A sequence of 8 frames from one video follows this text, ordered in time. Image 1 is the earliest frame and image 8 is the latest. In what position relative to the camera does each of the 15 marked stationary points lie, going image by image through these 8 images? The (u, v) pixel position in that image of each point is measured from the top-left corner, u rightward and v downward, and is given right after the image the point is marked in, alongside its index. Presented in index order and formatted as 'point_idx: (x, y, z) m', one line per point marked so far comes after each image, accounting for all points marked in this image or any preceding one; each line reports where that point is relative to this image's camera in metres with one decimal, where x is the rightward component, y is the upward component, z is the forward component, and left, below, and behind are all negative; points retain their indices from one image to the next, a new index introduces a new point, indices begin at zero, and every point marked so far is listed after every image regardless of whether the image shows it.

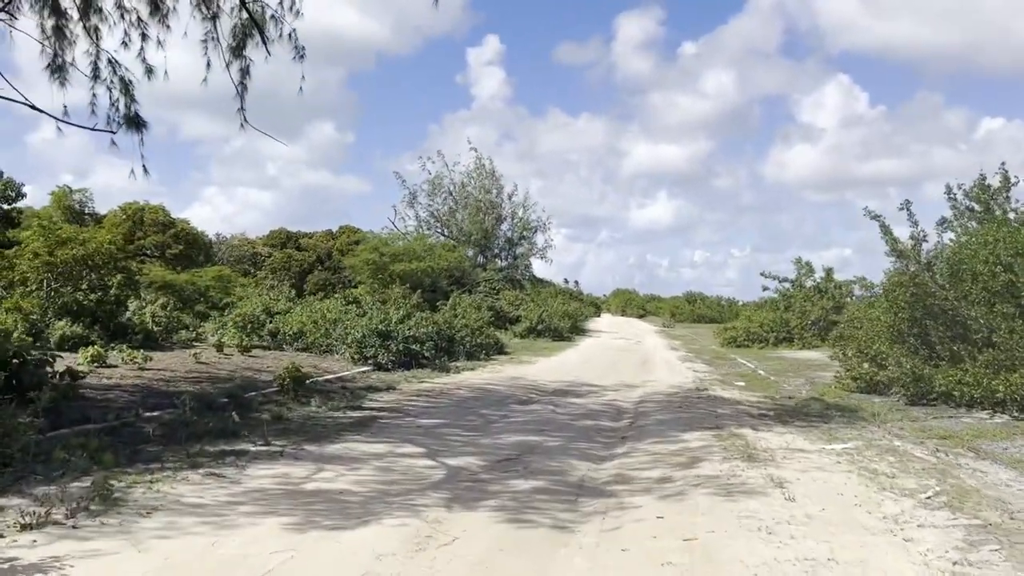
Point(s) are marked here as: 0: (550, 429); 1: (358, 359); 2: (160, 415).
0: (+0.5, -1.7, +10.6) m
1: (-3.1, -1.4, +17.9) m
2: (-3.8, -1.4, +9.6) m
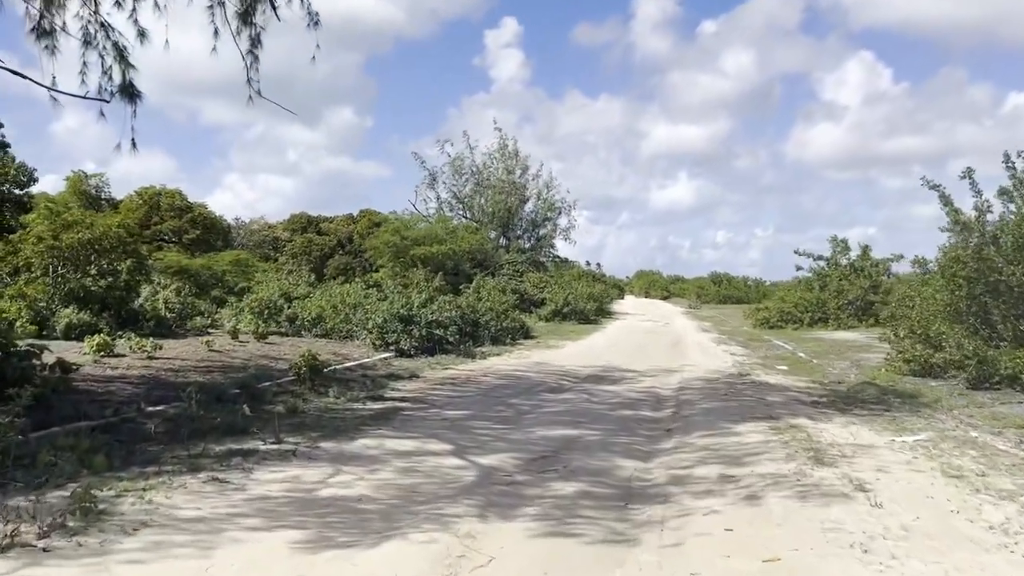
0: (+0.8, -1.4, +9.7) m
1: (-2.5, -1.1, +17.1) m
2: (-3.5, -1.2, +8.8) m
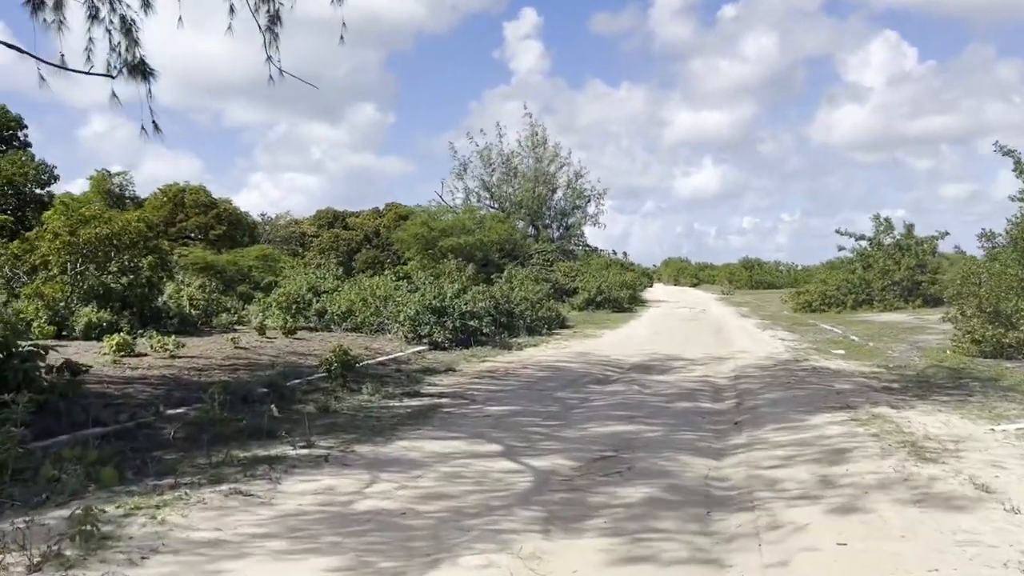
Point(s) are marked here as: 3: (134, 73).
0: (+1.3, -1.3, +8.8) m
1: (-1.8, -0.9, +16.3) m
2: (-3.0, -1.1, +8.1) m
3: (-3.6, +2.0, +8.4) m
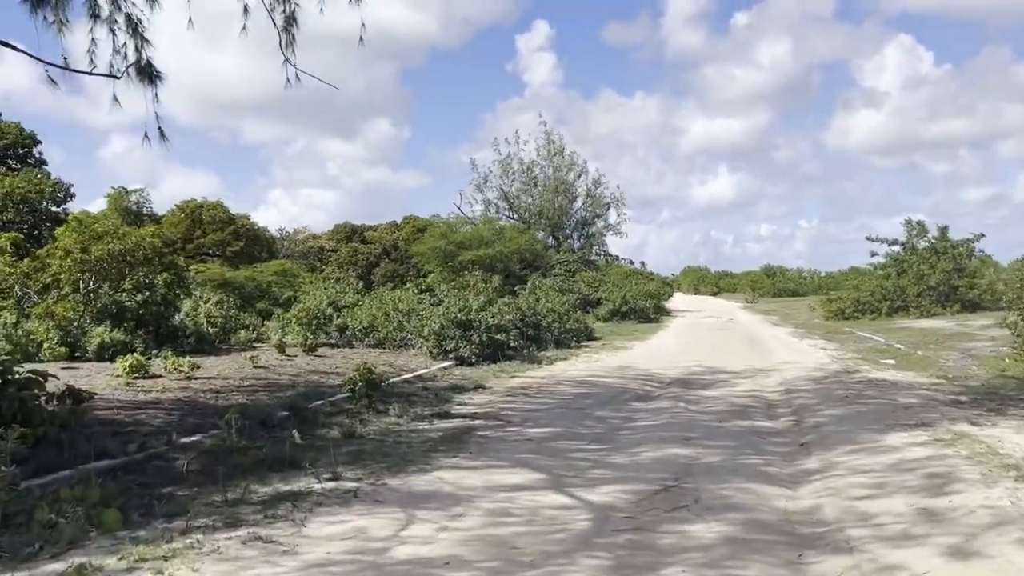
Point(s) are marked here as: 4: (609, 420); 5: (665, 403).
0: (+1.7, -1.3, +8.1) m
1: (-1.3, -1.2, +15.7) m
2: (-2.6, -1.3, +7.5) m
3: (-3.3, +1.9, +7.8) m
4: (+1.0, -1.4, +9.2) m
5: (+1.8, -1.4, +10.4) m
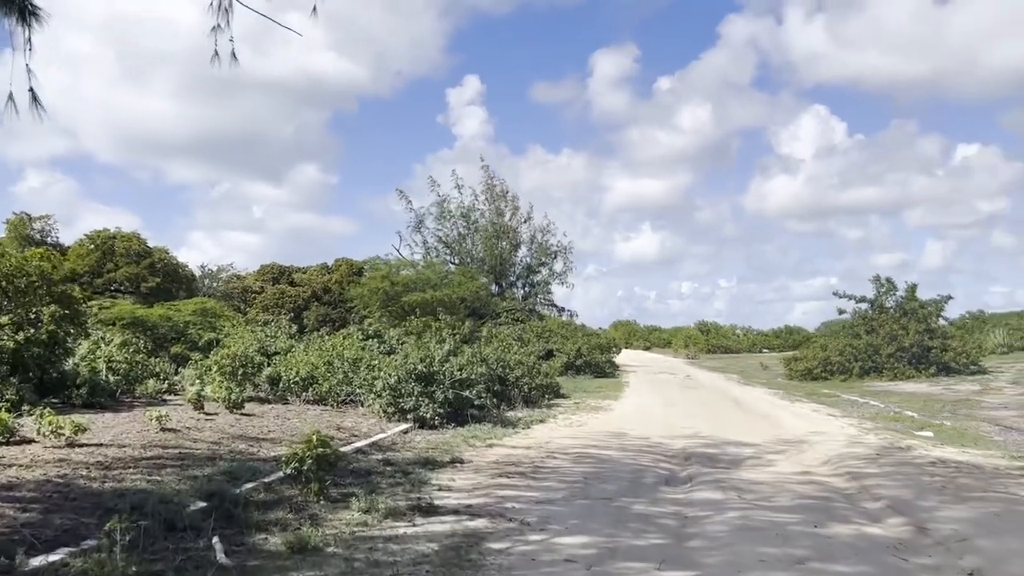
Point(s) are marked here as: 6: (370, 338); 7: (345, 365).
0: (+1.9, -1.7, +5.6) m
1: (-1.7, -1.8, +12.9) m
2: (-2.4, -1.4, +4.7) m
3: (-2.9, +1.7, +5.1) m
4: (+1.1, -1.7, +6.7) m
5: (+1.8, -1.8, +7.9) m
6: (-2.8, -1.0, +17.4) m
7: (-2.7, -1.2, +14.4) m
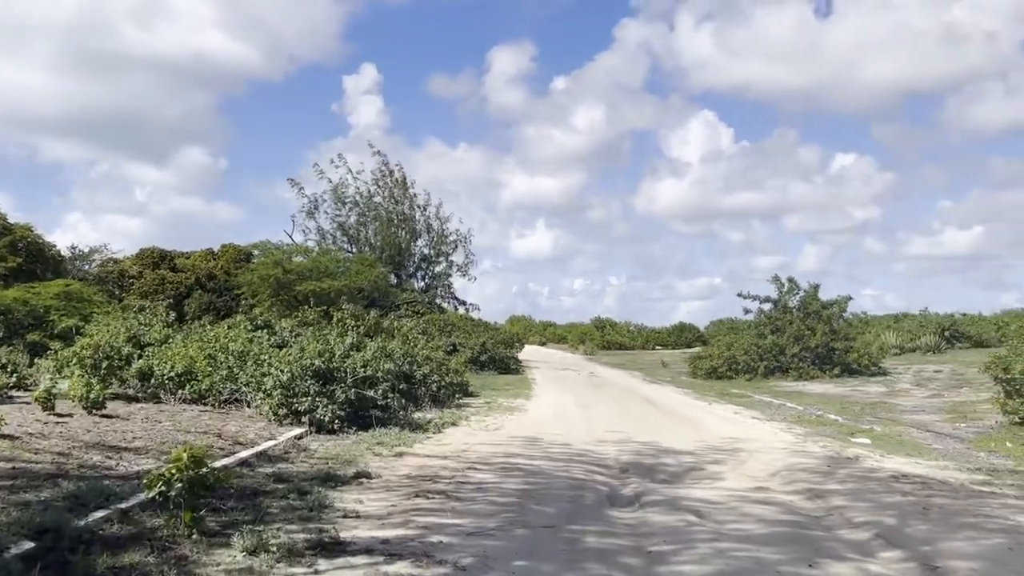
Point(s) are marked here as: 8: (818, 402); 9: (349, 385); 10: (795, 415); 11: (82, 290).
0: (+1.6, -1.6, +4.5) m
1: (-2.9, -1.6, +11.3) m
2: (-2.5, -1.3, +3.0) m
3: (-3.1, +1.9, +3.4) m
4: (+0.7, -1.7, +5.4) m
5: (+1.2, -1.7, +6.8) m
6: (-4.4, -0.7, +15.6) m
7: (-4.0, -1.0, +12.7) m
8: (+6.6, -2.5, +19.5) m
9: (-2.1, -1.3, +11.7) m
10: (+5.1, -2.3, +16.2) m
11: (-9.5, 0.0, +19.7) m
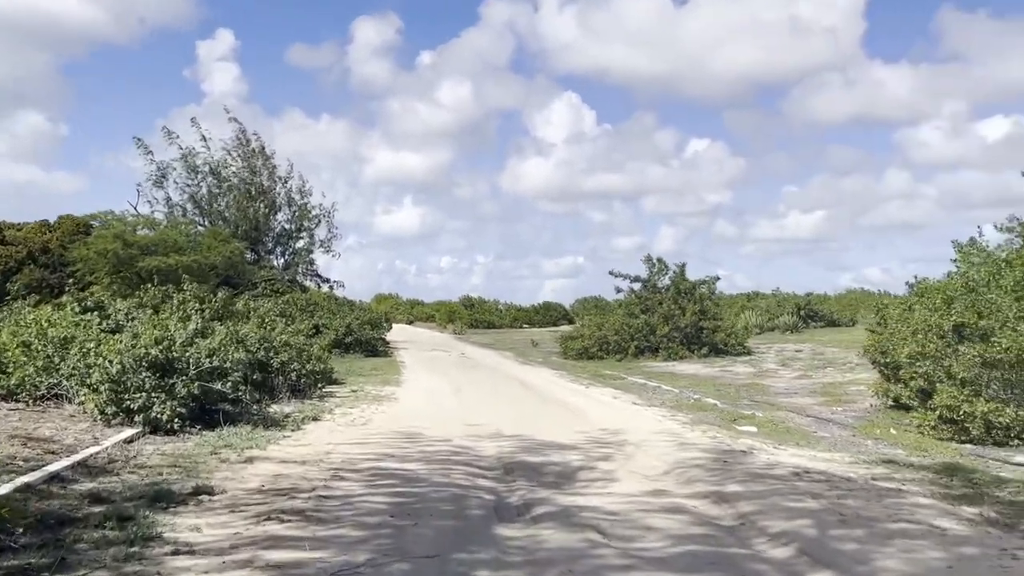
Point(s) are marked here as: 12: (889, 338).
0: (+1.1, -1.6, +3.7) m
1: (-4.4, -1.4, +9.7) m
2: (-2.7, -1.3, +1.6) m
3: (-3.3, +1.9, +1.8) m
4: (0.0, -1.6, +4.4) m
5: (+0.4, -1.6, +5.8) m
6: (-6.5, -0.4, +13.7) m
7: (-5.6, -0.7, +10.9) m
8: (+3.8, -2.1, +19.2) m
9: (-3.6, -1.0, +10.2) m
10: (+2.8, -2.0, +15.8) m
11: (-12.1, +0.5, +17.0) m
12: (+5.6, -0.7, +13.2) m
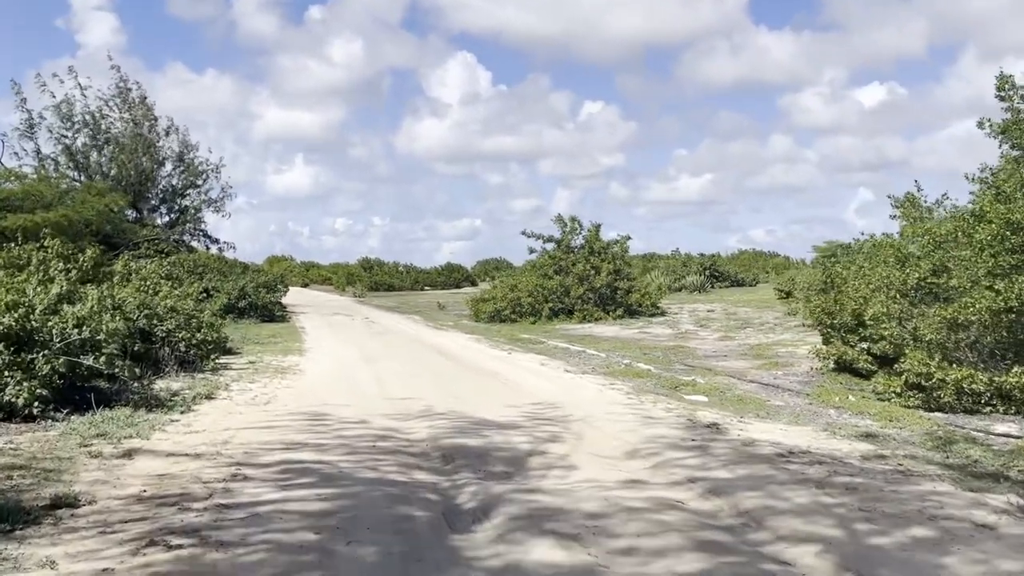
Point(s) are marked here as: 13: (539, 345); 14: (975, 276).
0: (+1.2, -1.4, +2.5) m
1: (-4.9, -1.0, +7.9) m
2: (-2.4, -1.2, 0.0) m
3: (-3.0, +2.0, 0.0) m
4: (0.0, -1.4, +3.1) m
5: (+0.2, -1.4, +4.6) m
6: (-7.5, +0.2, +11.5) m
7: (-6.4, -0.3, +8.8) m
8: (+2.1, -1.2, +18.3) m
9: (-4.3, -0.6, +8.4) m
10: (+1.5, -1.3, +14.7) m
11: (-13.5, +1.1, +14.1) m
12: (+4.5, -0.1, +12.4) m
13: (+0.6, -1.2, +18.9) m
14: (+4.8, +0.2, +9.0) m
